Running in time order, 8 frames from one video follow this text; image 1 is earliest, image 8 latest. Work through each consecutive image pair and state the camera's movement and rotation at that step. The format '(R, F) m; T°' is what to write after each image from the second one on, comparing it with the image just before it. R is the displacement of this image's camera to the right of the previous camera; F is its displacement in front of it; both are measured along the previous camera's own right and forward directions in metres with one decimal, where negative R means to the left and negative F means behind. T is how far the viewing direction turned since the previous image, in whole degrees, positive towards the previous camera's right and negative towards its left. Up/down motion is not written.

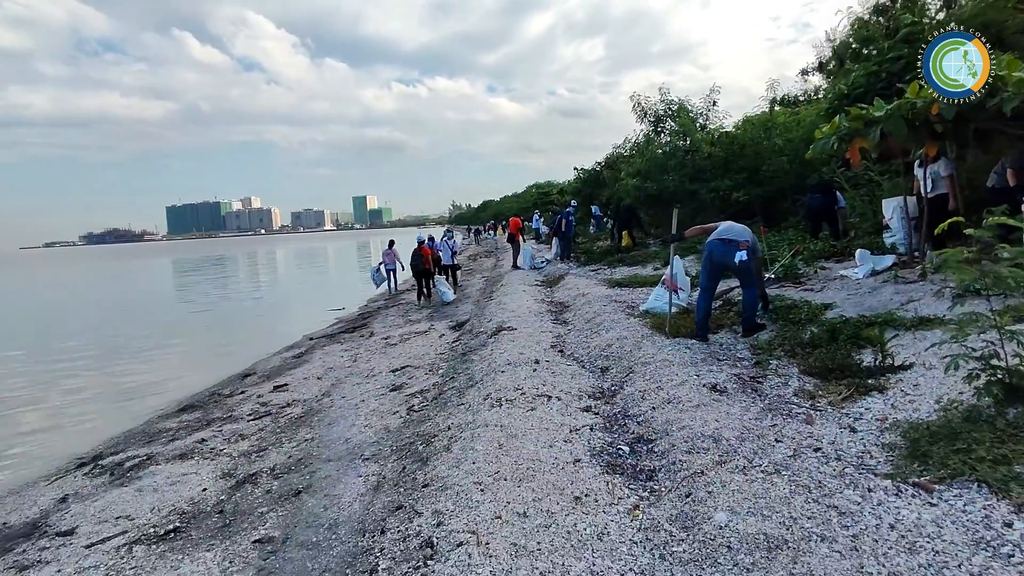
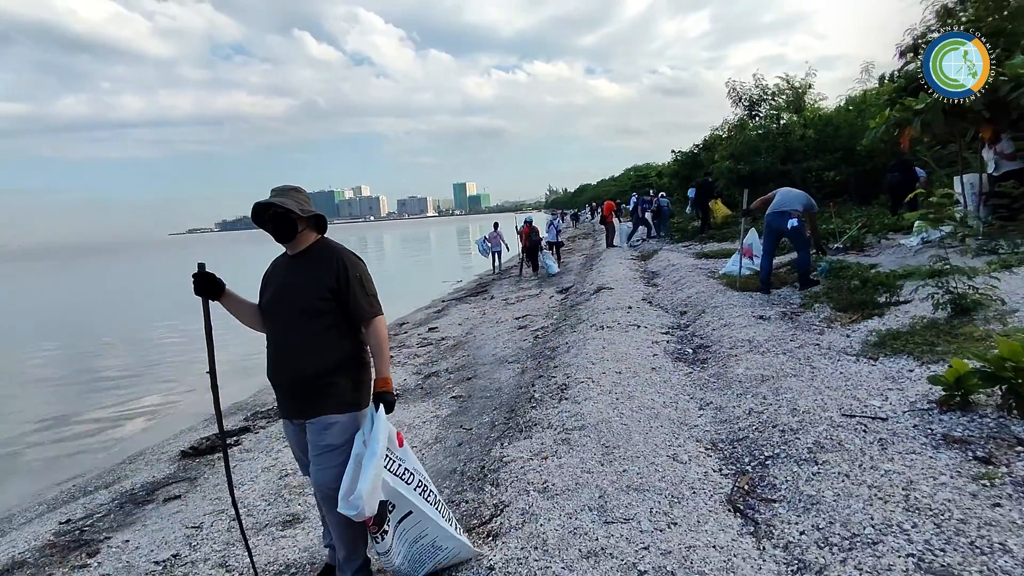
(-0.1, -2.9) m; -9°
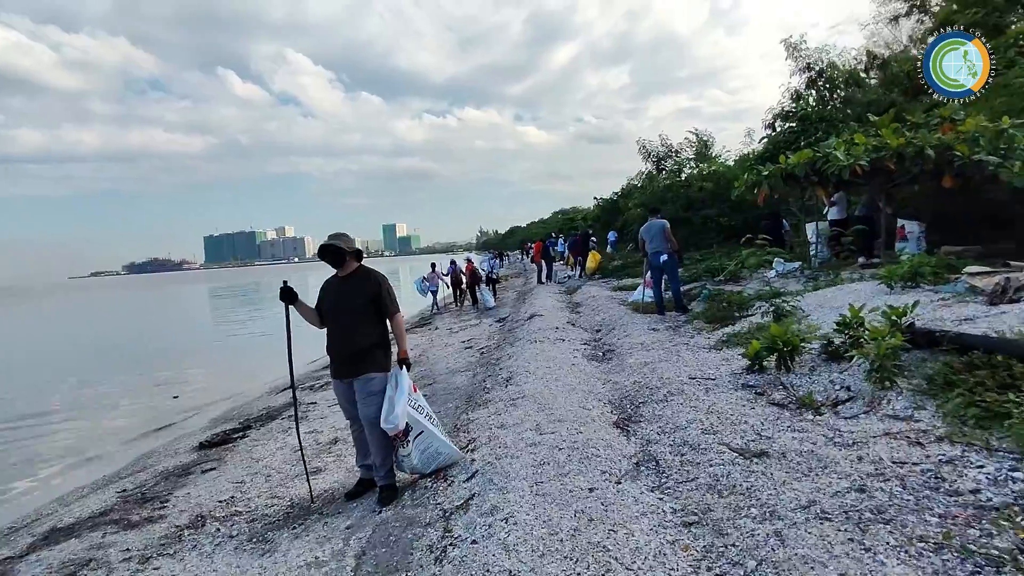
(-0.4, -2.5) m; +7°
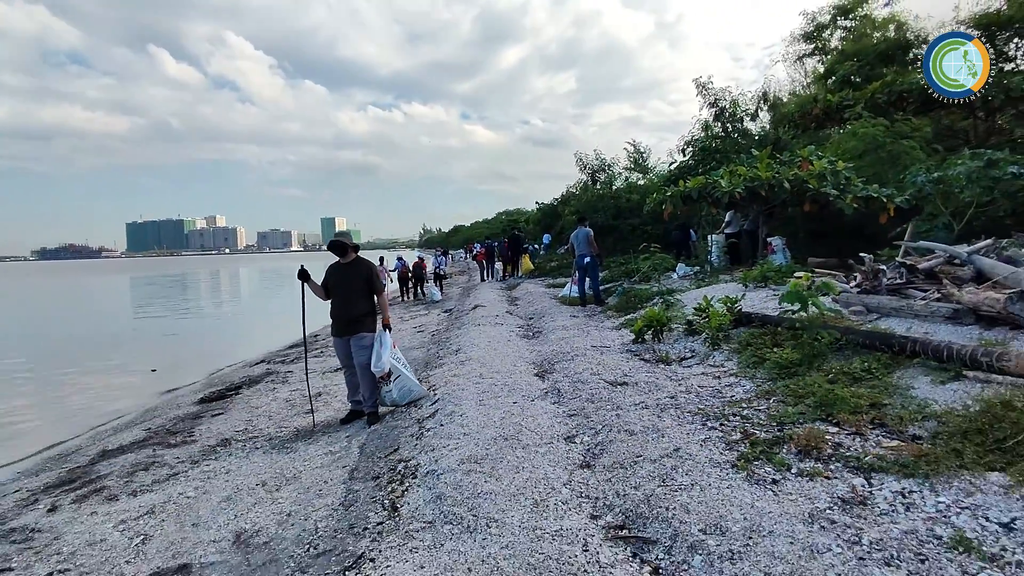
(-0.2, -2.6) m; +6°
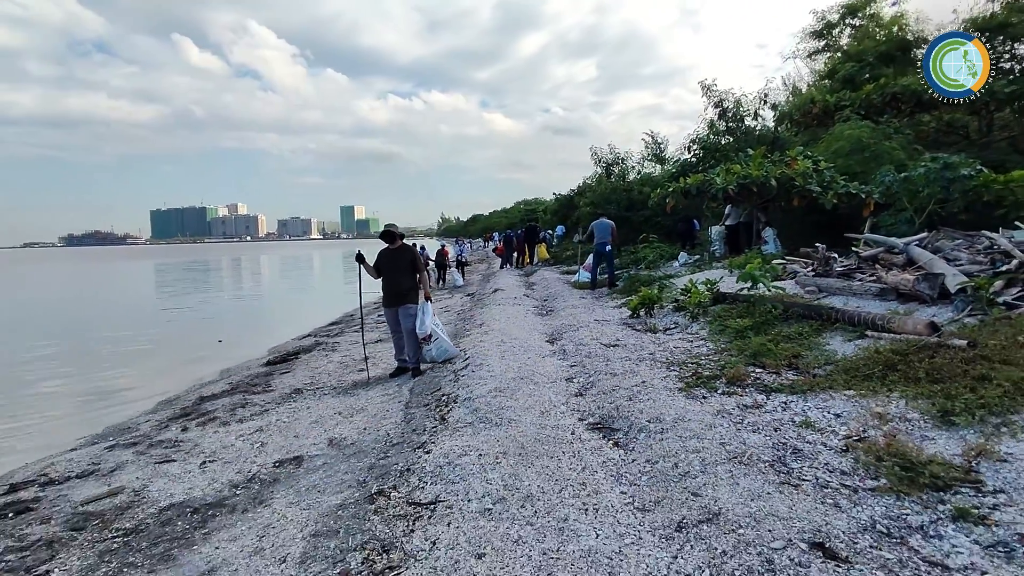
(0.0, -2.0) m; -2°
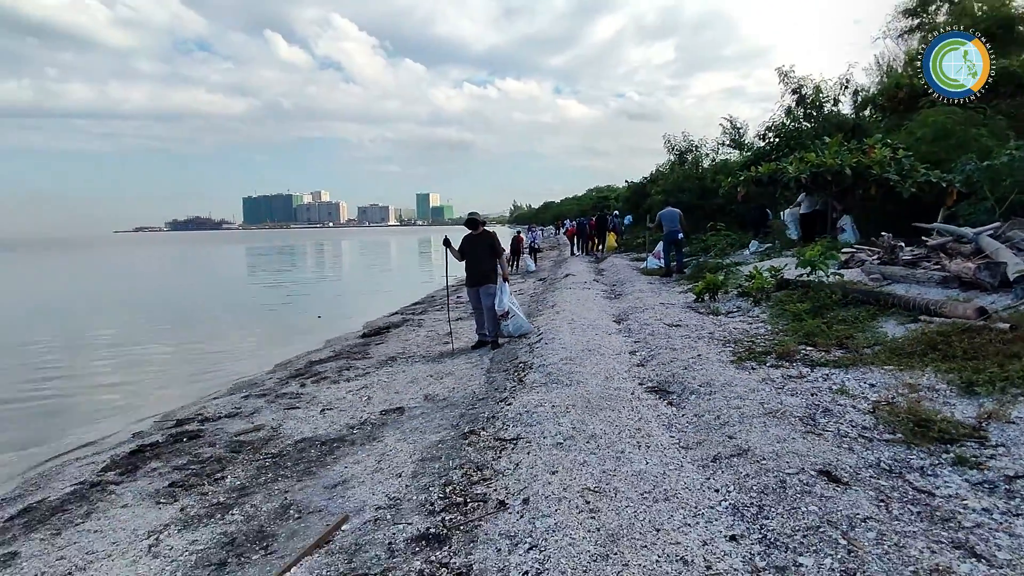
(0.0, -1.1) m; -7°
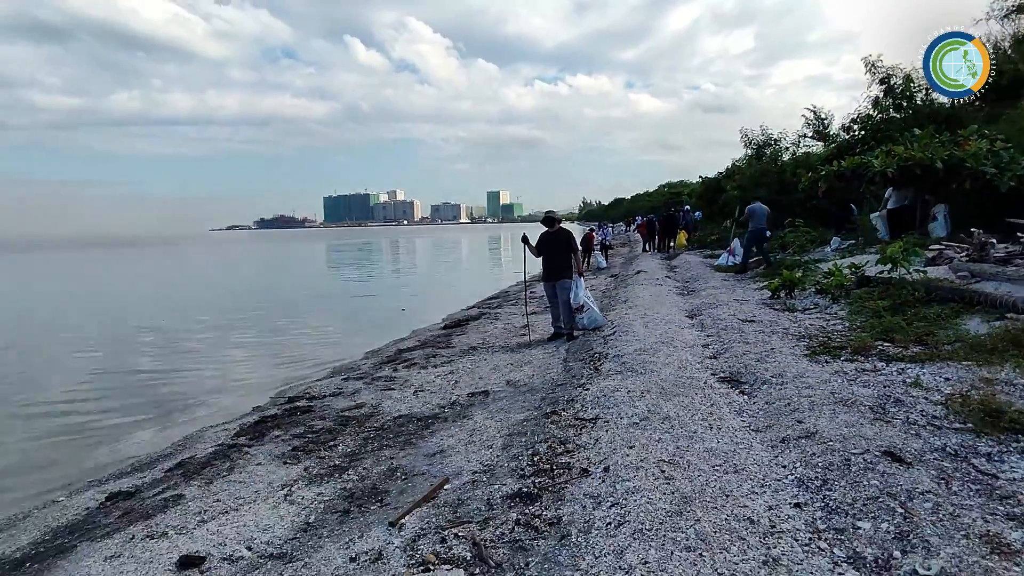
(-0.1, -0.6) m; -7°
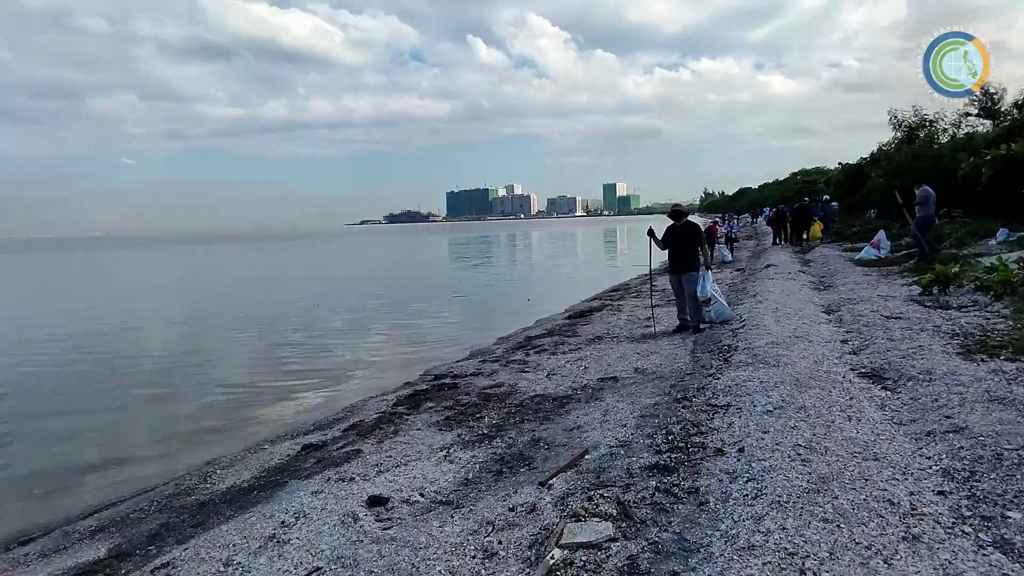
(-0.2, -0.6) m; -11°
